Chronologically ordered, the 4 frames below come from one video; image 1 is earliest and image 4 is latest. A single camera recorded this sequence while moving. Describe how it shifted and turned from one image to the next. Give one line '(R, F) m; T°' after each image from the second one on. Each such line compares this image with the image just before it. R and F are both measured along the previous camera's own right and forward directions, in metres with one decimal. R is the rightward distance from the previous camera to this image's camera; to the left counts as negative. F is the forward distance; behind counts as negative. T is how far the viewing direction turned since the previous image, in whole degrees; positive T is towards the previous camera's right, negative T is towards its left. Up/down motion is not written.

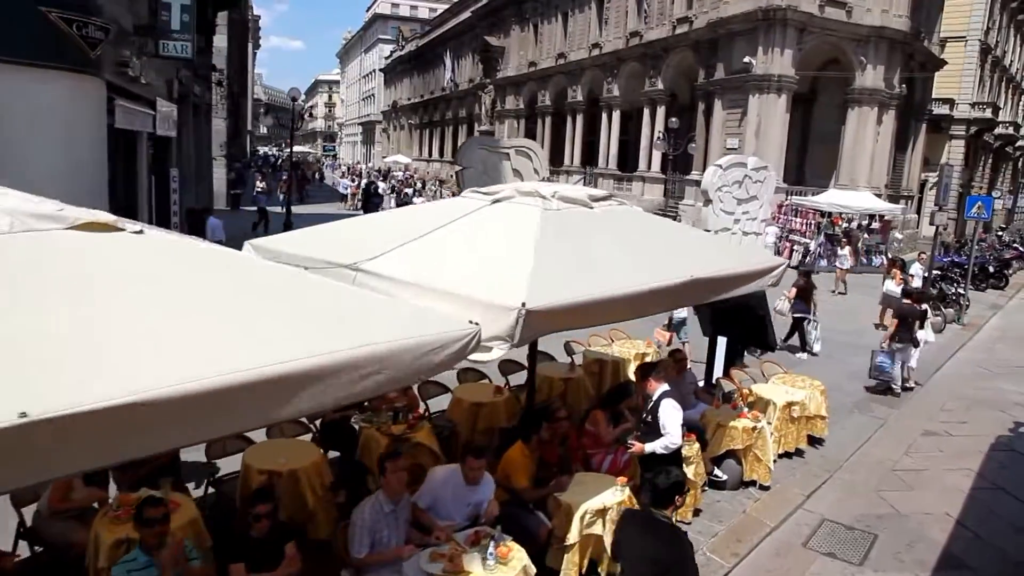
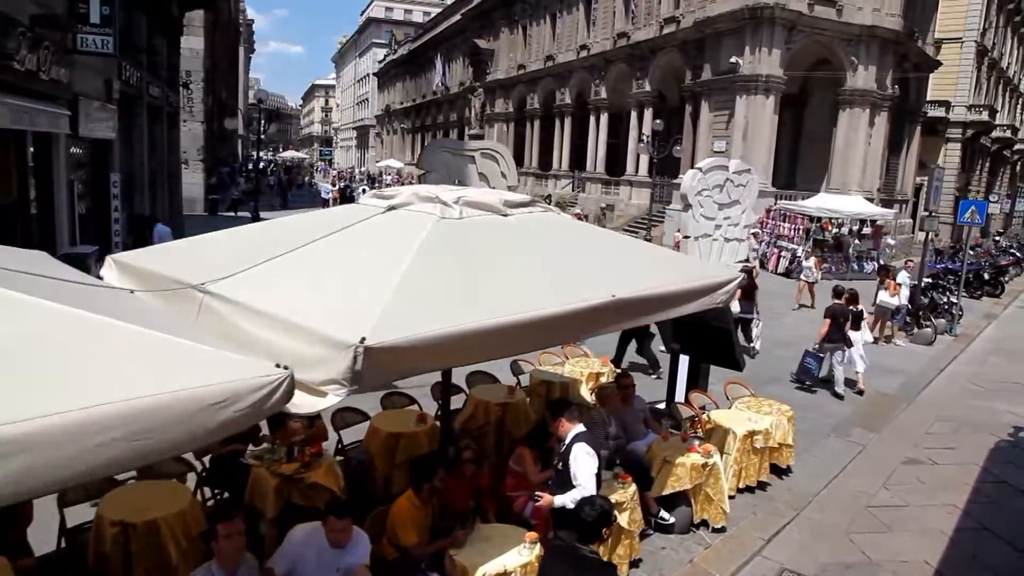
(+0.7, +0.8) m; 0°
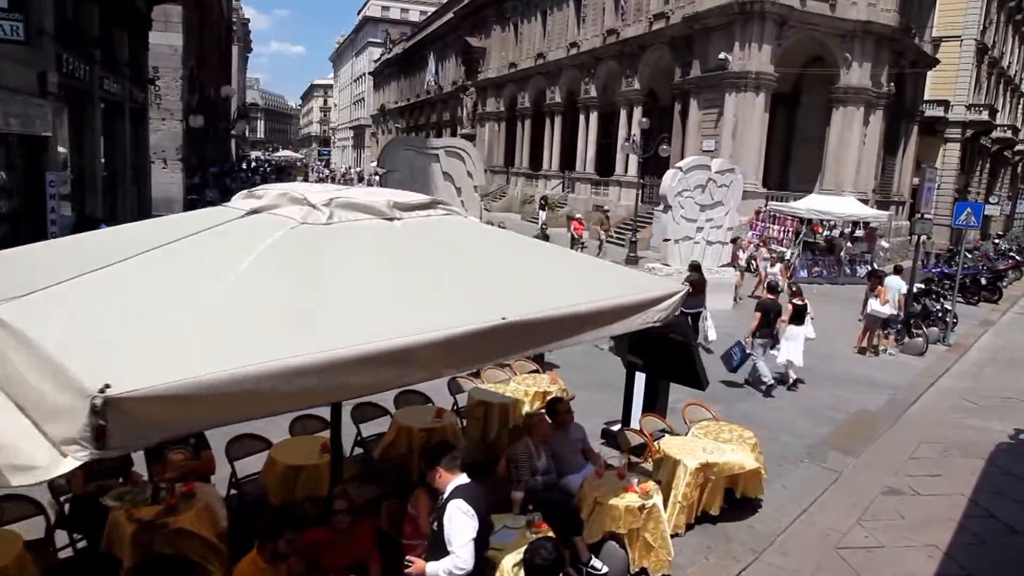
(+0.7, +0.8) m; 0°
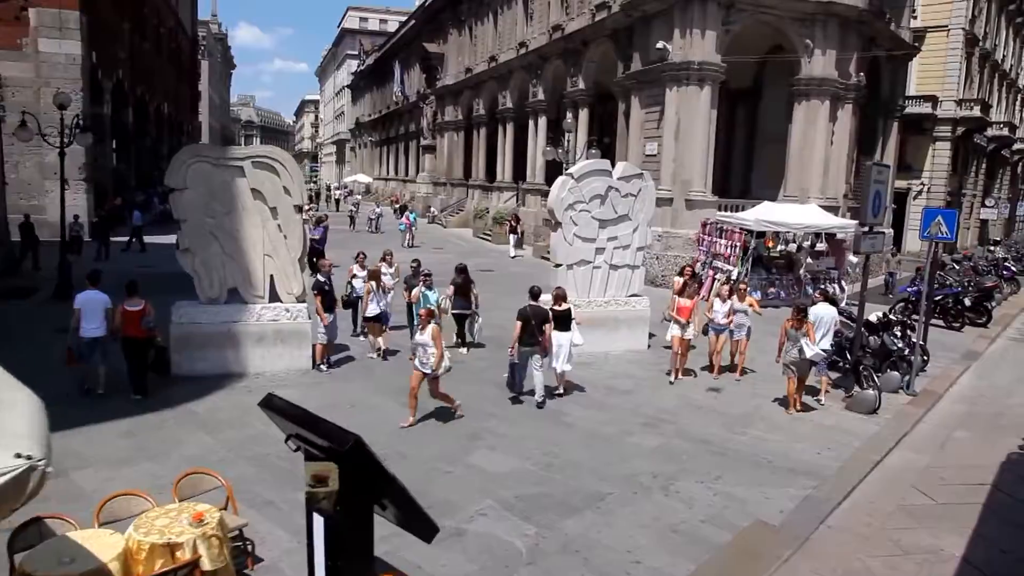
(+2.6, +3.0) m; -1°
